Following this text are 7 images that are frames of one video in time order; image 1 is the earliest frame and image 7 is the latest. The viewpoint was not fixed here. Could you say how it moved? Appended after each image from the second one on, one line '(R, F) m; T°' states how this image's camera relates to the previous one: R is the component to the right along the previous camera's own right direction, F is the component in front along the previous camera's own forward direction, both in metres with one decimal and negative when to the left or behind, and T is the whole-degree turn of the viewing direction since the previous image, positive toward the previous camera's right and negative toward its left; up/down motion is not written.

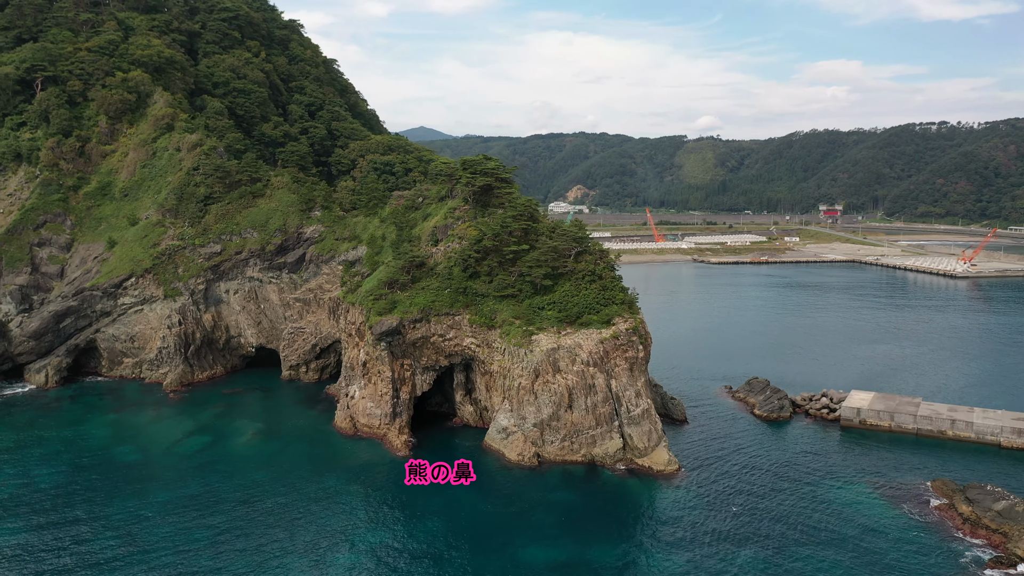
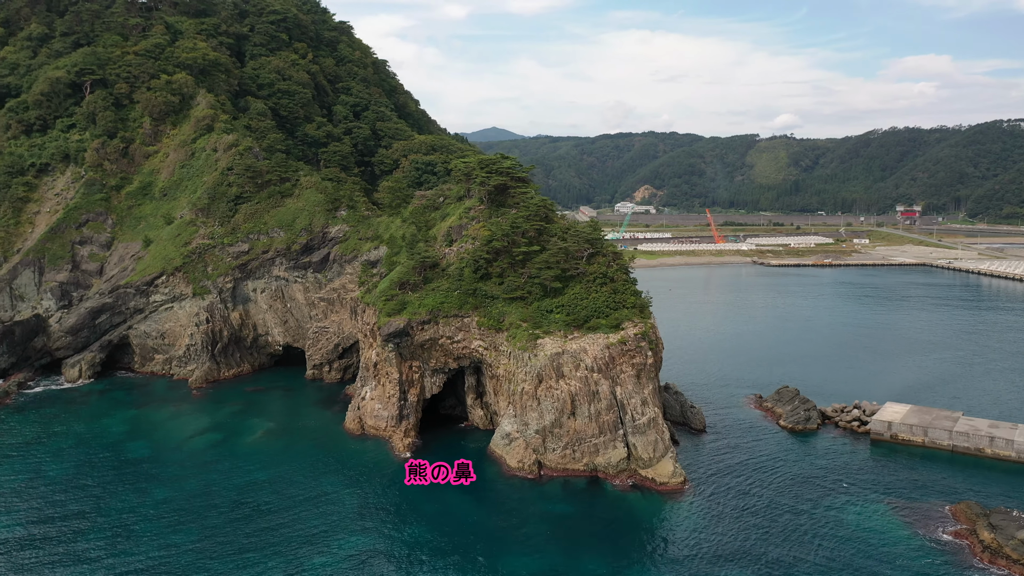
(+1.6, +0.9) m; -4°
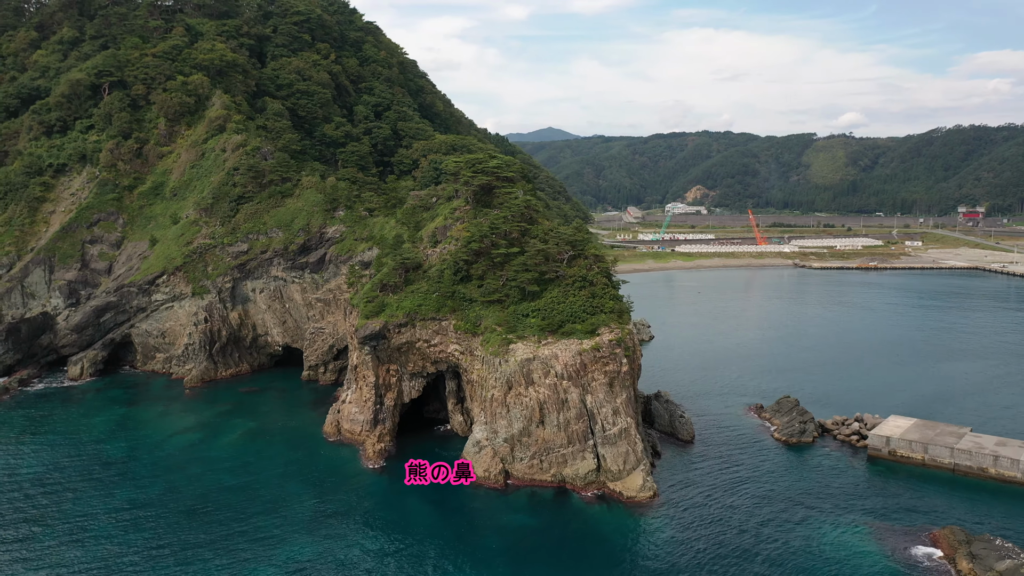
(+2.4, +1.0) m; -2°
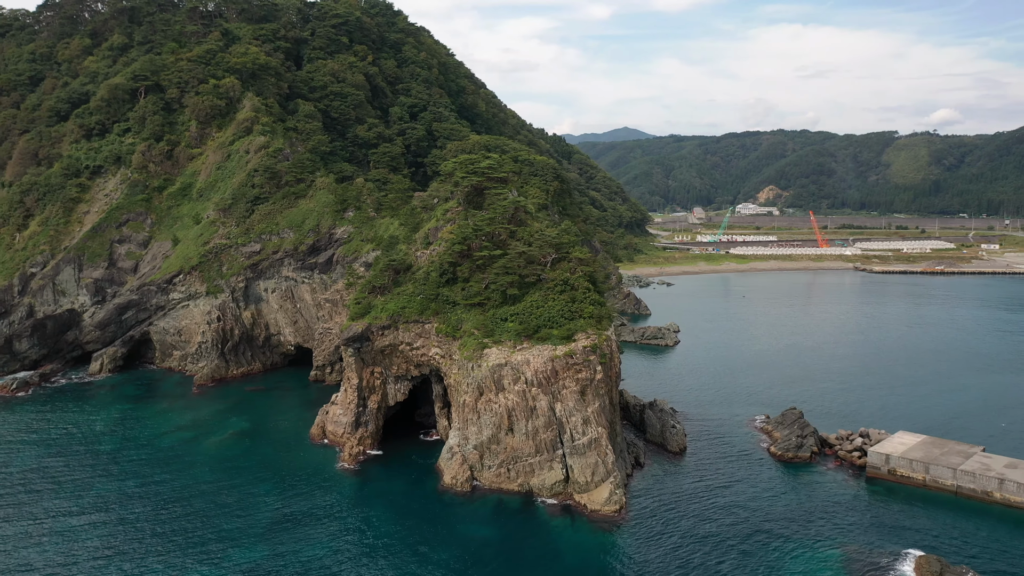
(+2.9, +0.8) m; -3°
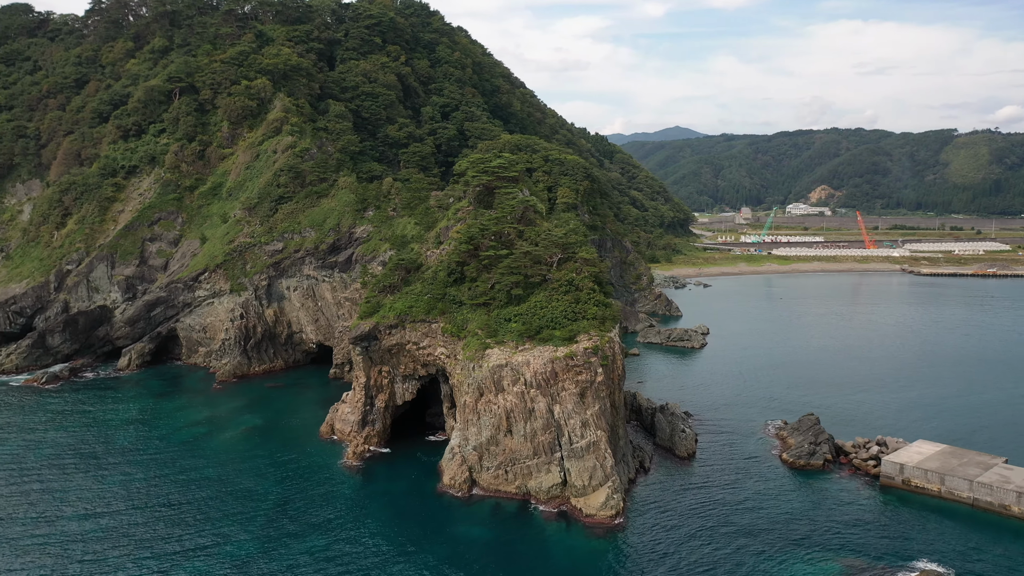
(+1.3, +0.2) m; -3°
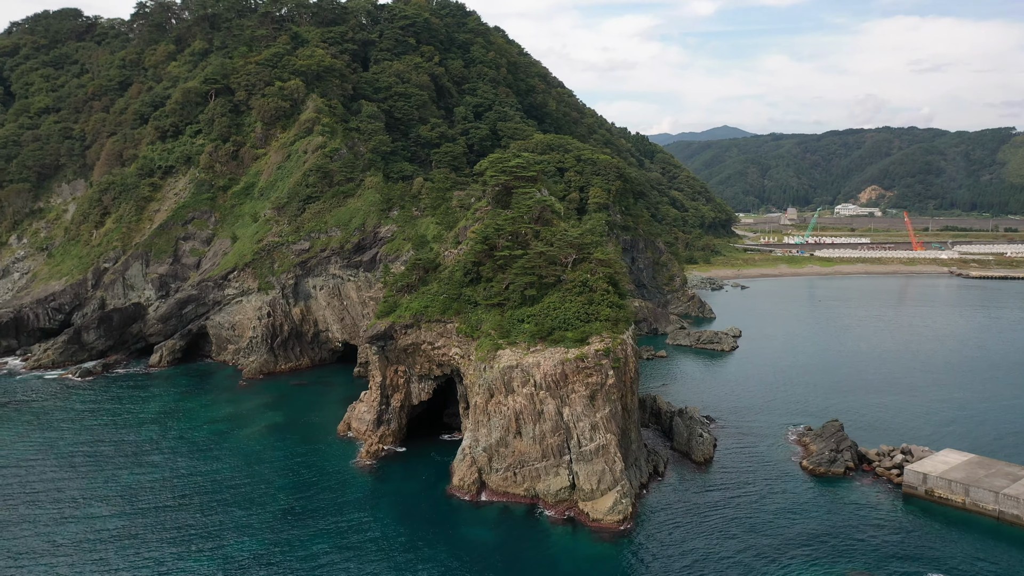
(+0.9, +0.2) m; -3°
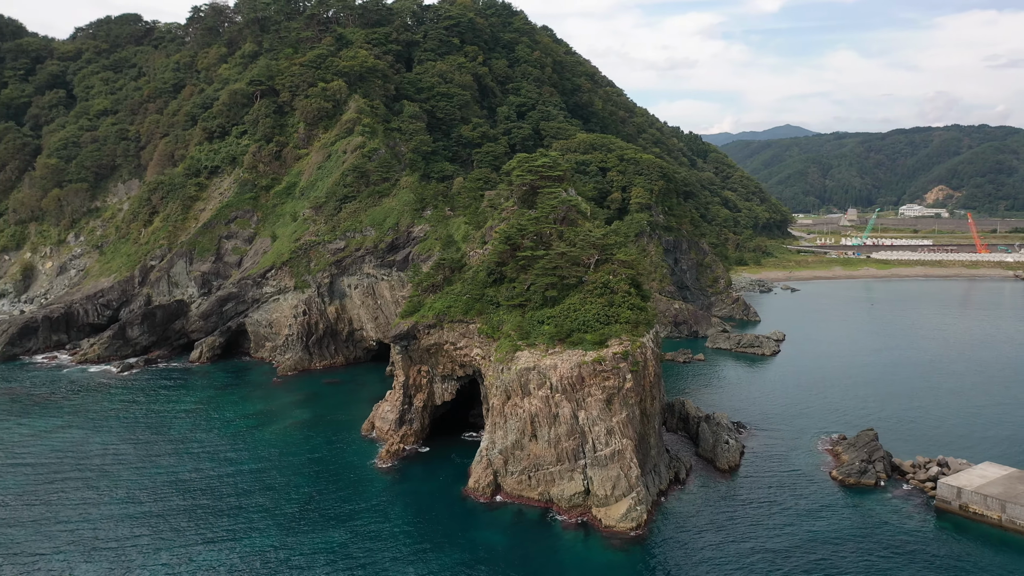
(+1.1, +0.3) m; -4°
